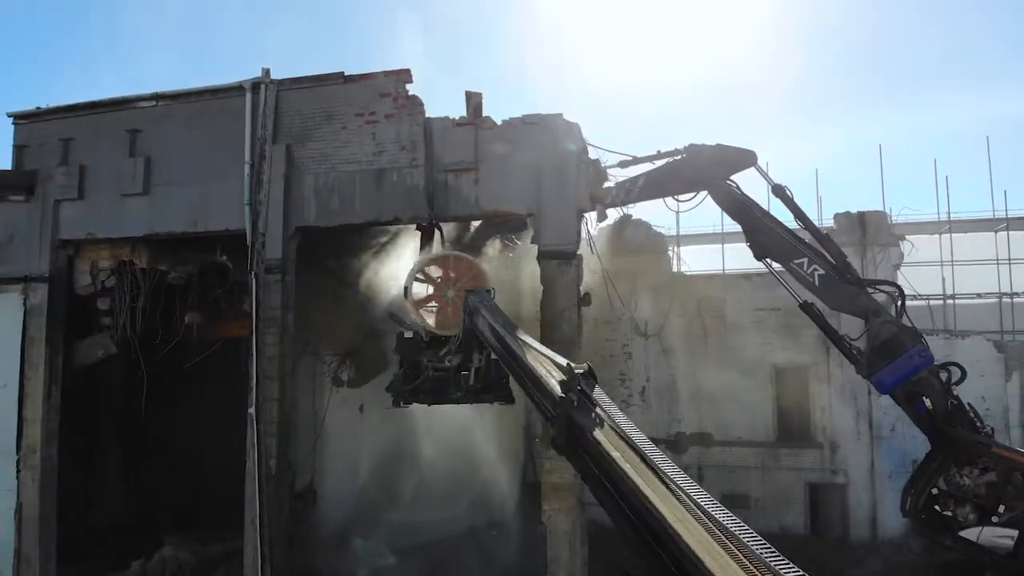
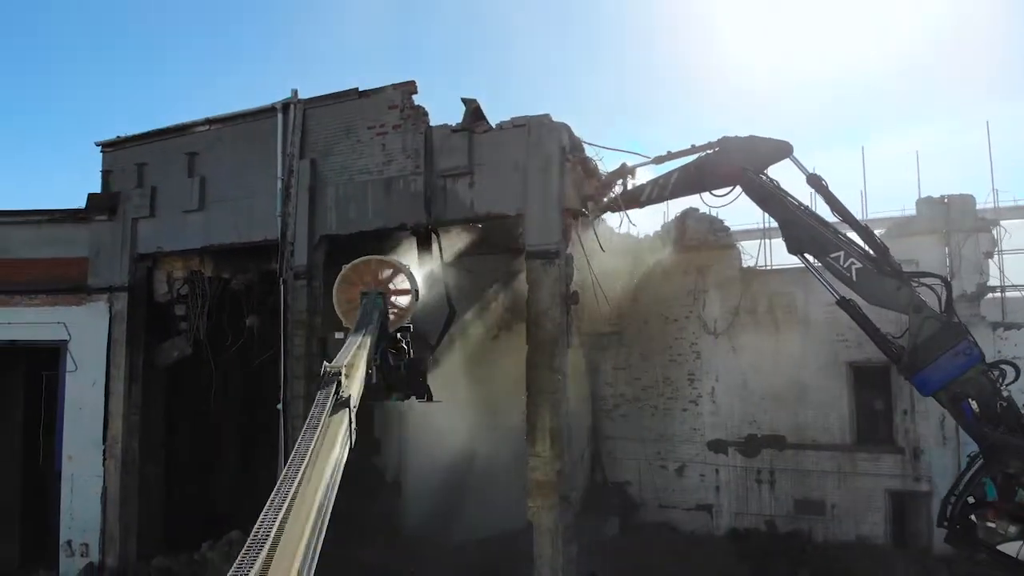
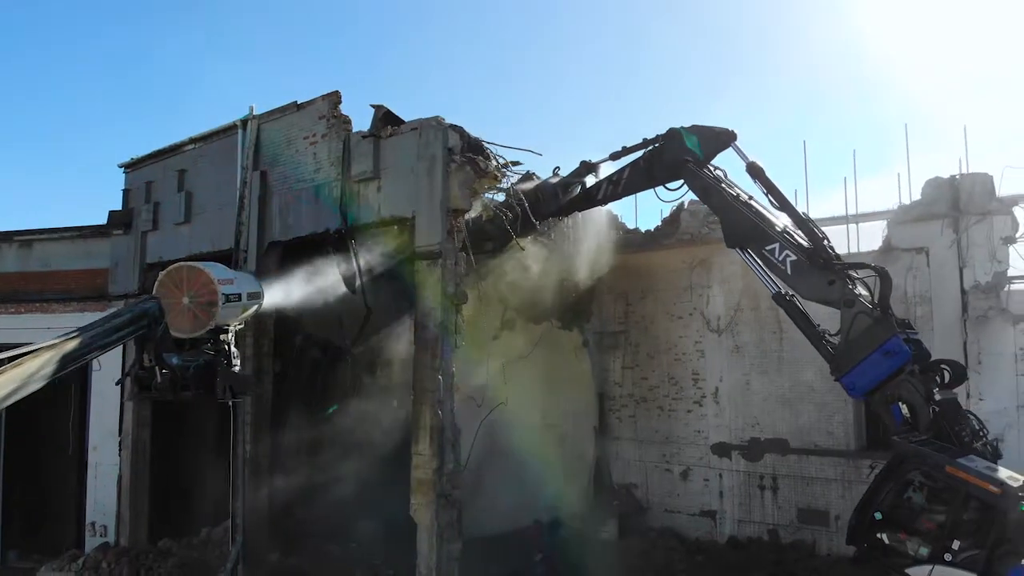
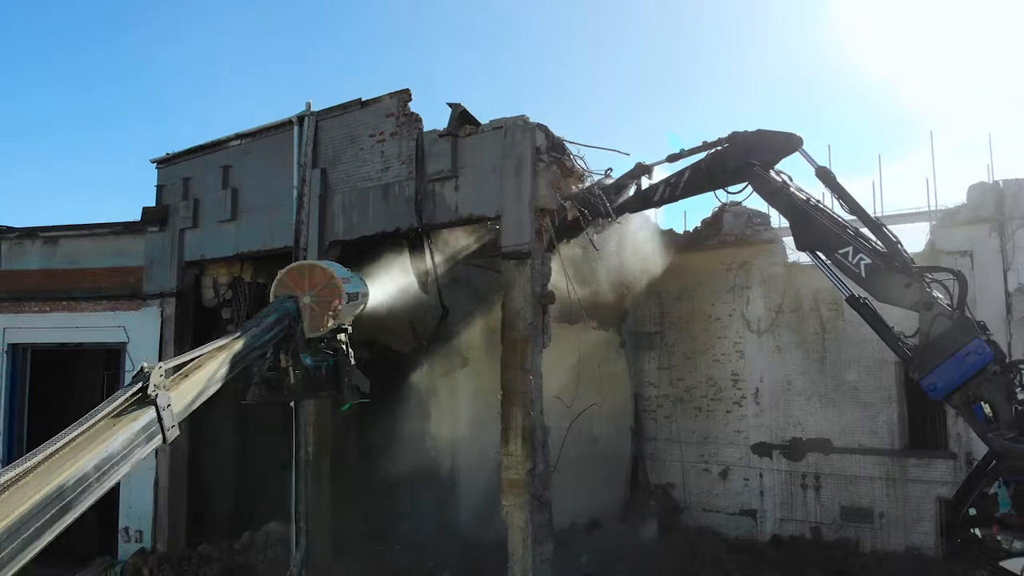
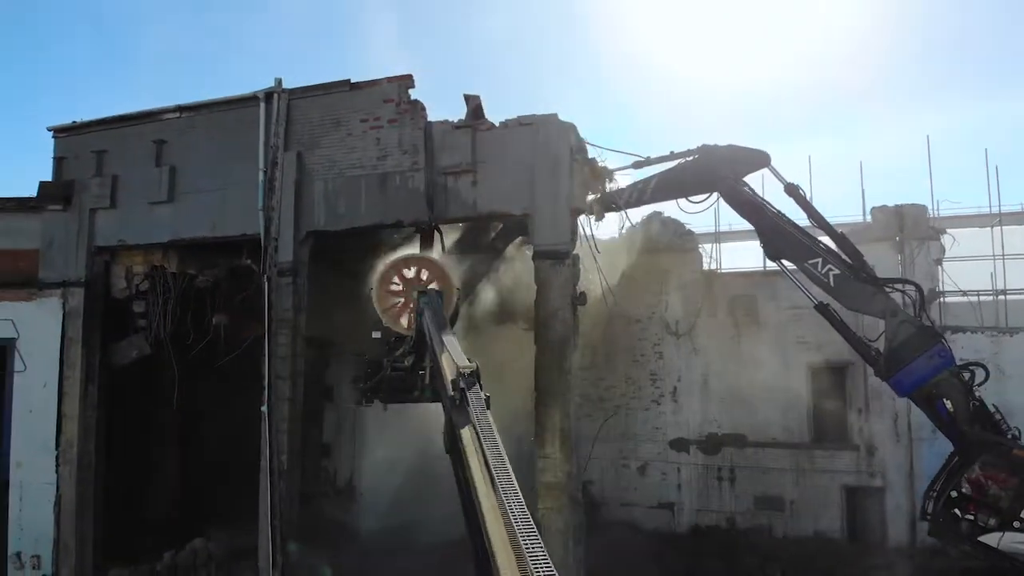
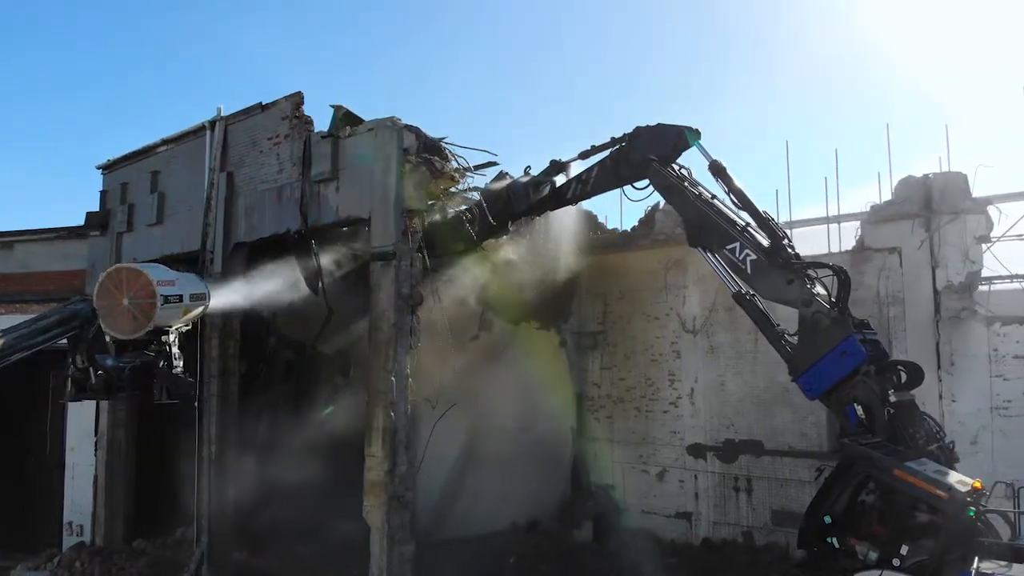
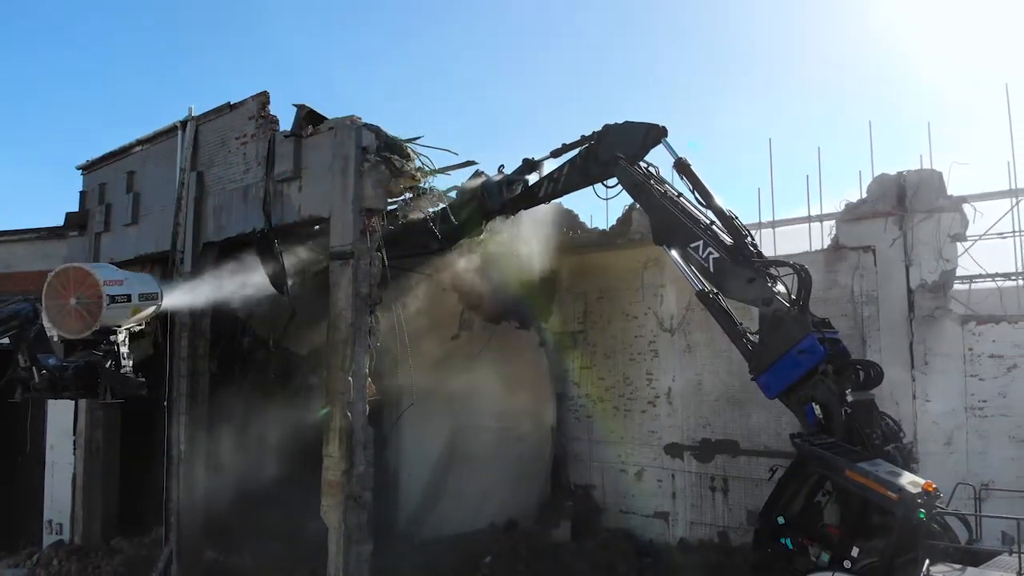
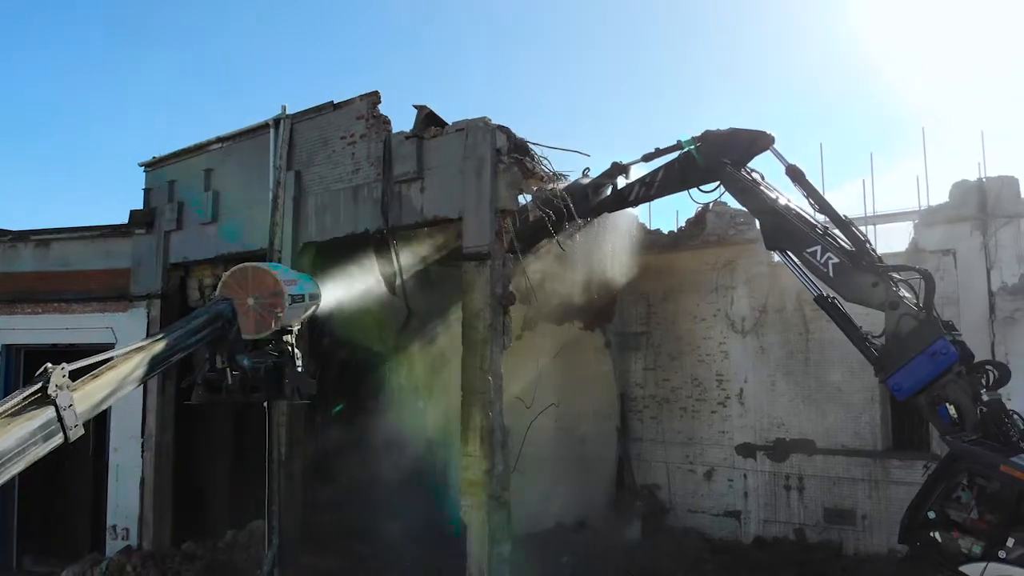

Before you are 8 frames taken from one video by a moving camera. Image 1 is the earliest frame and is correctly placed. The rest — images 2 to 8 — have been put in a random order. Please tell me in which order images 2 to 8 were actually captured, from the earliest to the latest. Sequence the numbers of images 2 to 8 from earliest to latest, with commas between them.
5, 2, 4, 8, 3, 6, 7
